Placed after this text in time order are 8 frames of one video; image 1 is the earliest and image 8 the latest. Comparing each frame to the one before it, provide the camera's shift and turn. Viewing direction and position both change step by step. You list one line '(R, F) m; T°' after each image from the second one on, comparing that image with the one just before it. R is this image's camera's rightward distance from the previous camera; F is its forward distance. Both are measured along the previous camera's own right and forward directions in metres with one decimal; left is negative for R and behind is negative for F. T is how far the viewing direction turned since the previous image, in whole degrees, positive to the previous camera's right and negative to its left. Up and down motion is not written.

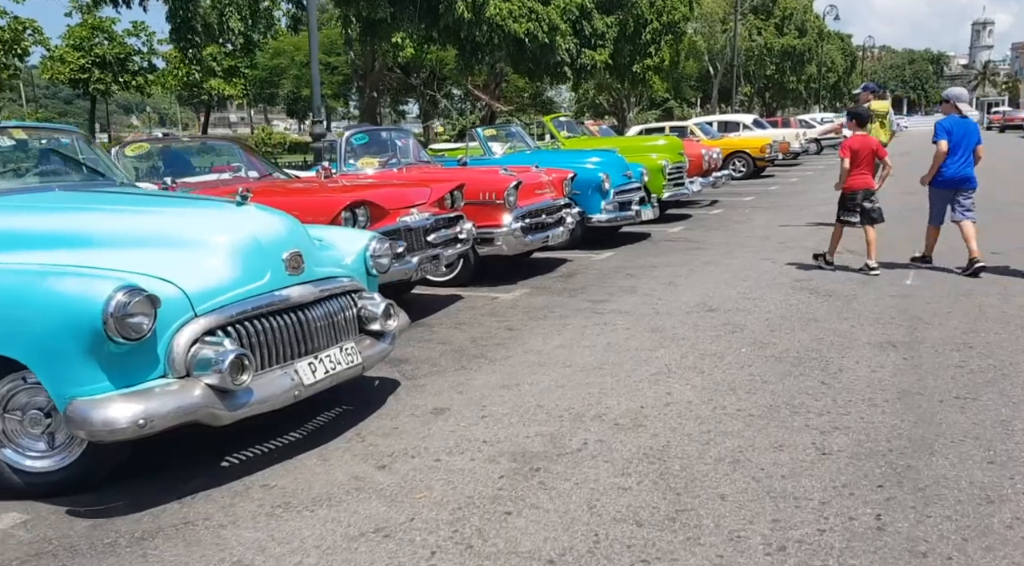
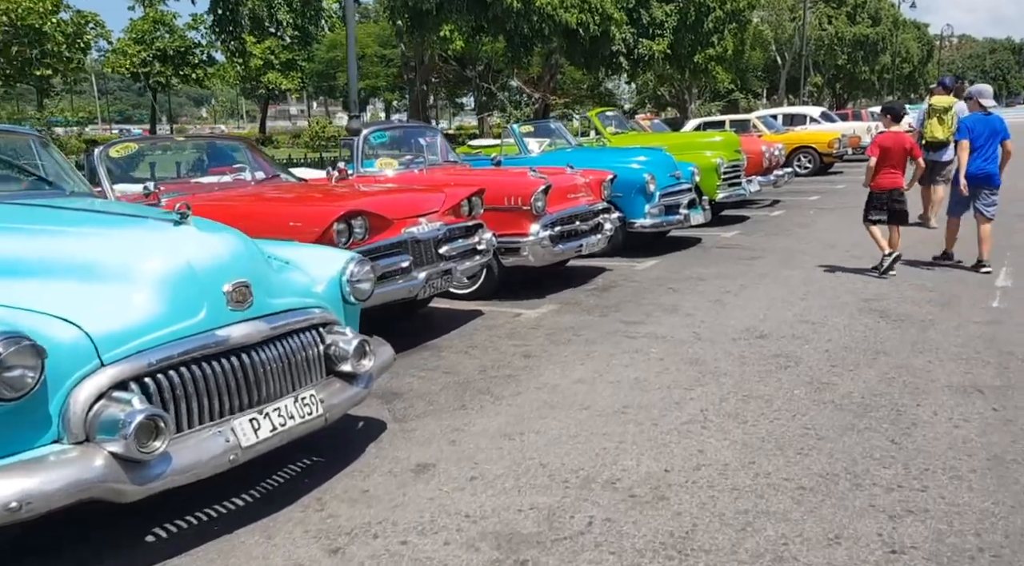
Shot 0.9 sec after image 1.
(+0.3, +0.9) m; -4°
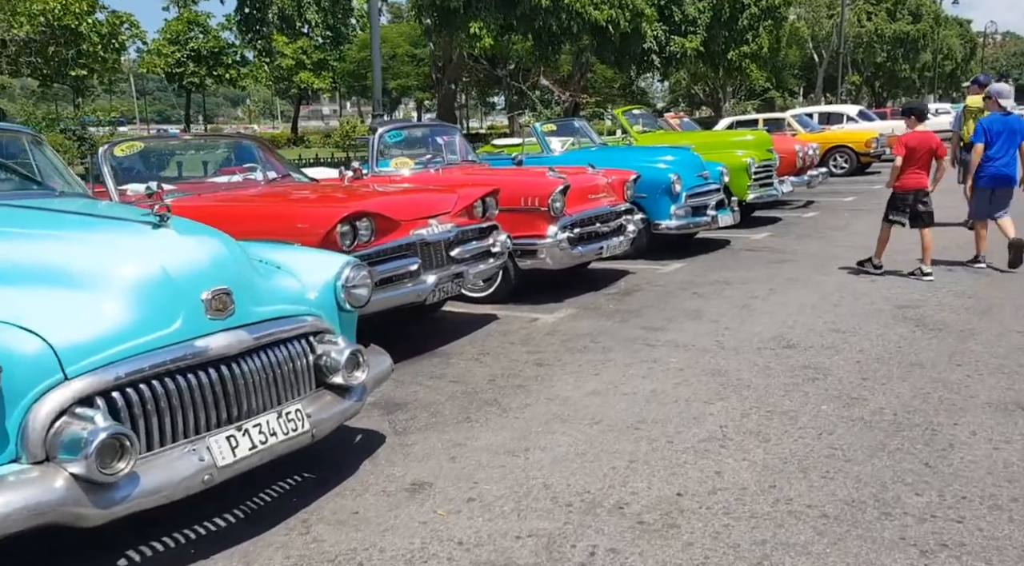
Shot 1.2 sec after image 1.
(+0.1, +0.3) m; -2°
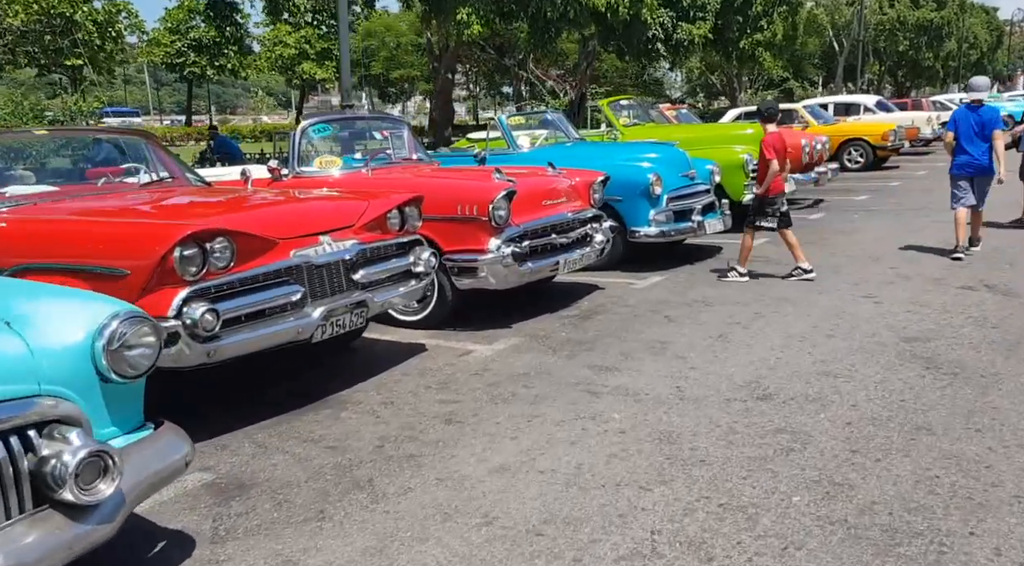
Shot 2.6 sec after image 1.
(+0.6, +1.3) m; -1°
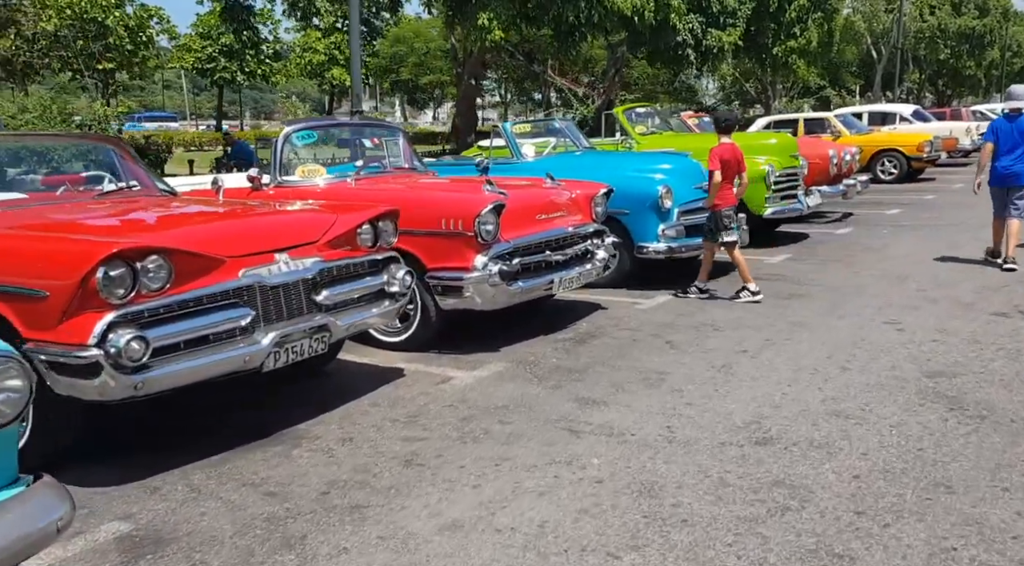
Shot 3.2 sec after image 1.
(+0.3, +0.5) m; -2°
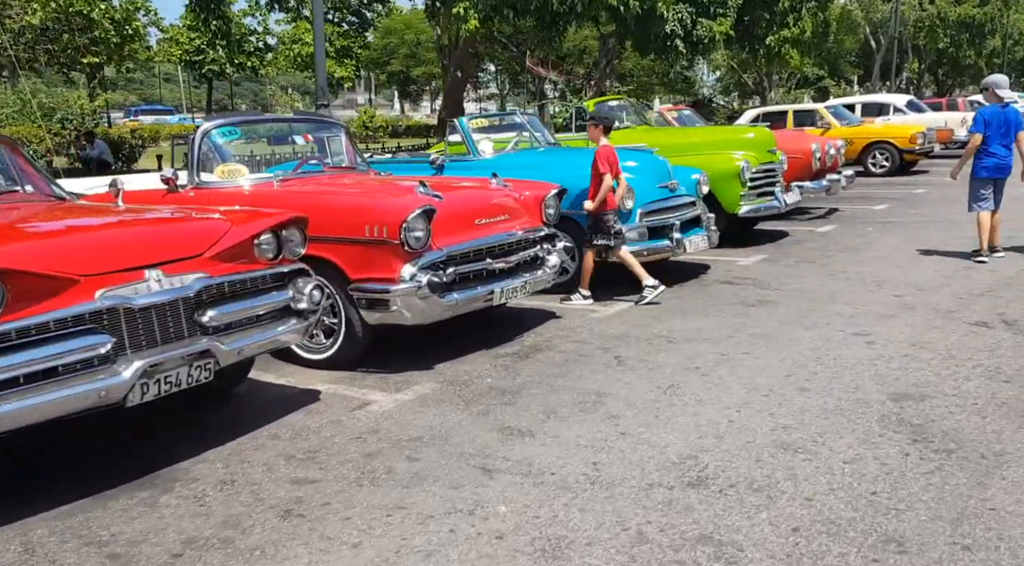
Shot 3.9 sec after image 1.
(+0.4, +0.5) m; 0°
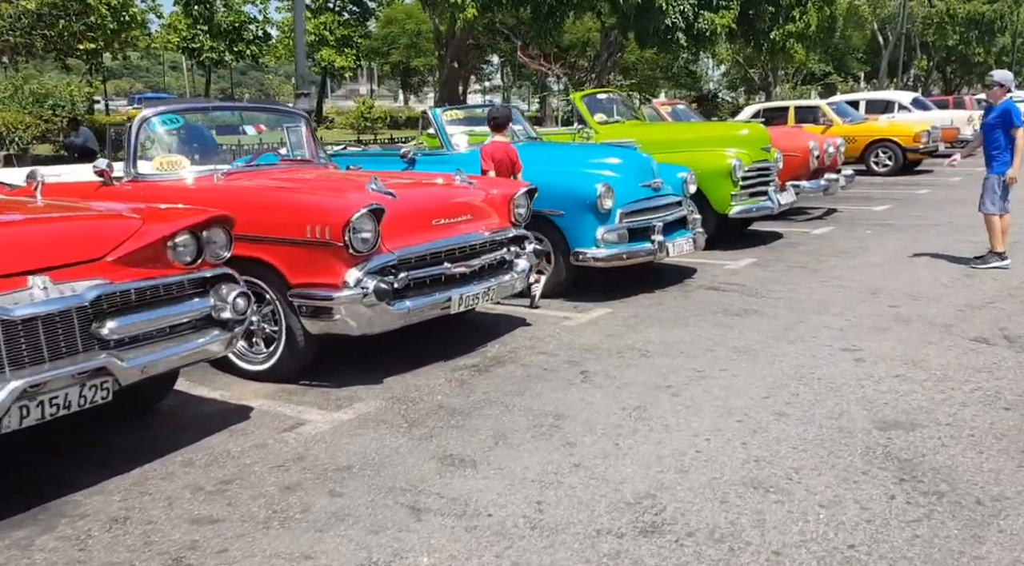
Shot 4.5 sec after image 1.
(+0.3, +0.5) m; 0°
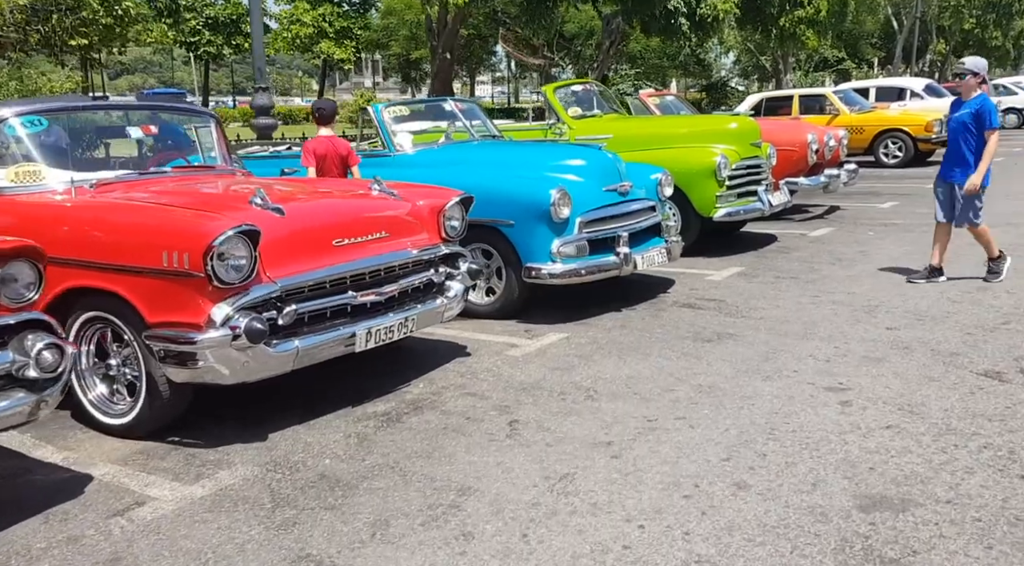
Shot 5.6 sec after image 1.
(+0.5, +1.0) m; -1°
